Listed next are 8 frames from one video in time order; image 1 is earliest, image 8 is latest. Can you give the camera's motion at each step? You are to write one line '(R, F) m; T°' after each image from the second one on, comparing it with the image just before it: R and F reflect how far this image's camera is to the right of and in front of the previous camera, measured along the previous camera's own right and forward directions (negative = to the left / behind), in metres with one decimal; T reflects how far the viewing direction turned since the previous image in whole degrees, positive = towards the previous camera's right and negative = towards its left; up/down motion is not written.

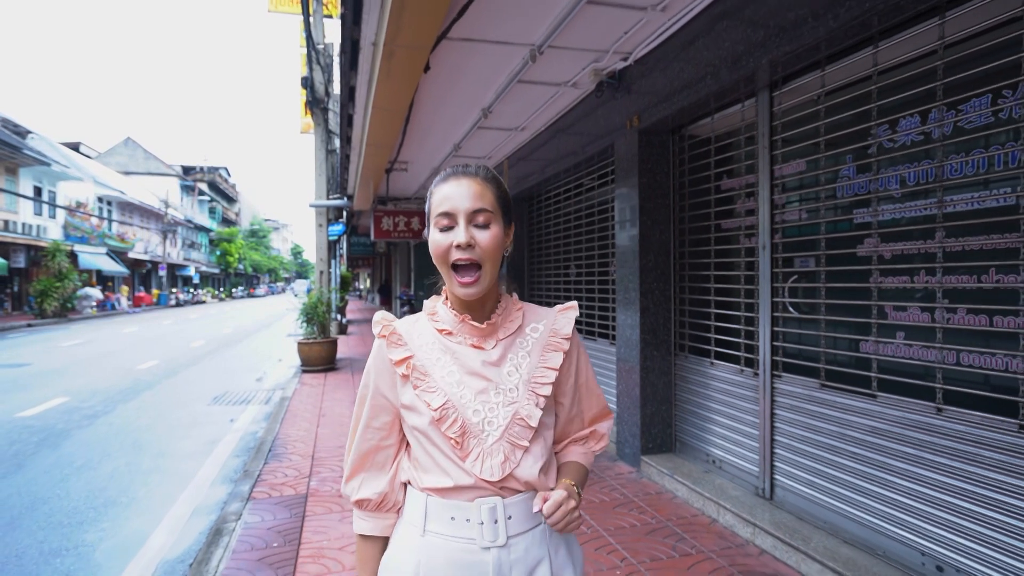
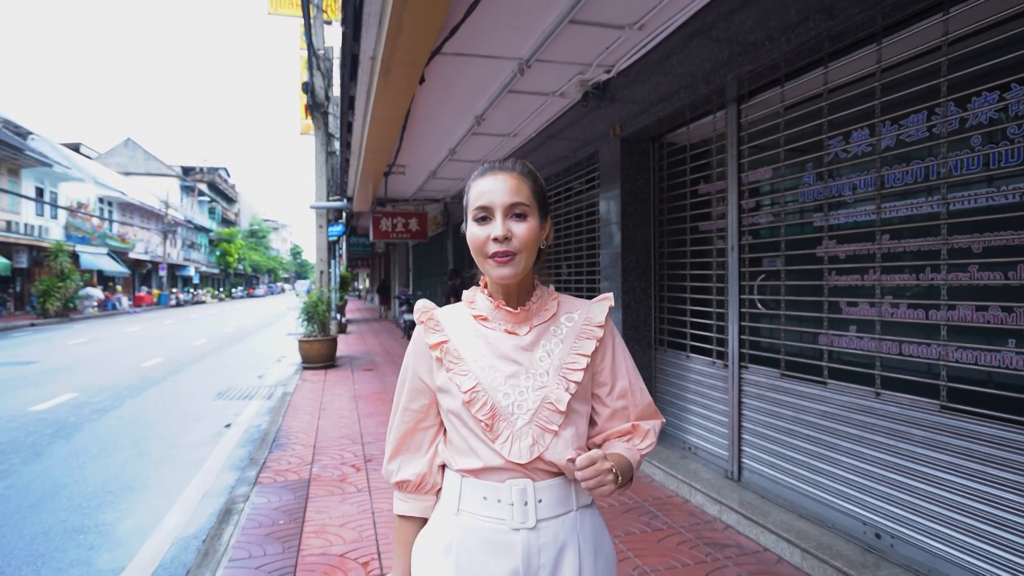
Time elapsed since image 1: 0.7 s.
(+0.1, -0.3) m; 0°
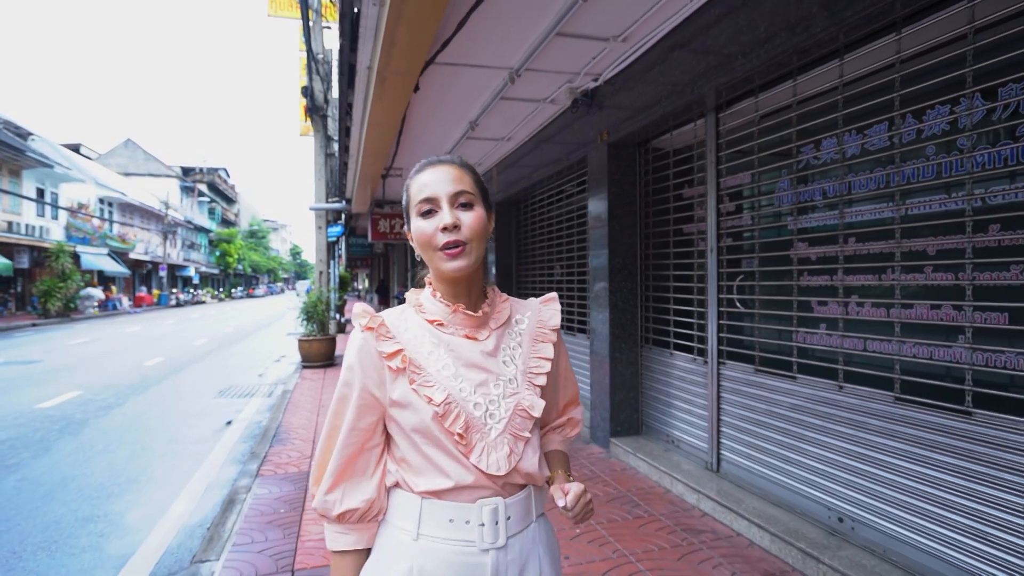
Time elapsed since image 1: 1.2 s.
(+0.1, -0.2) m; 0°
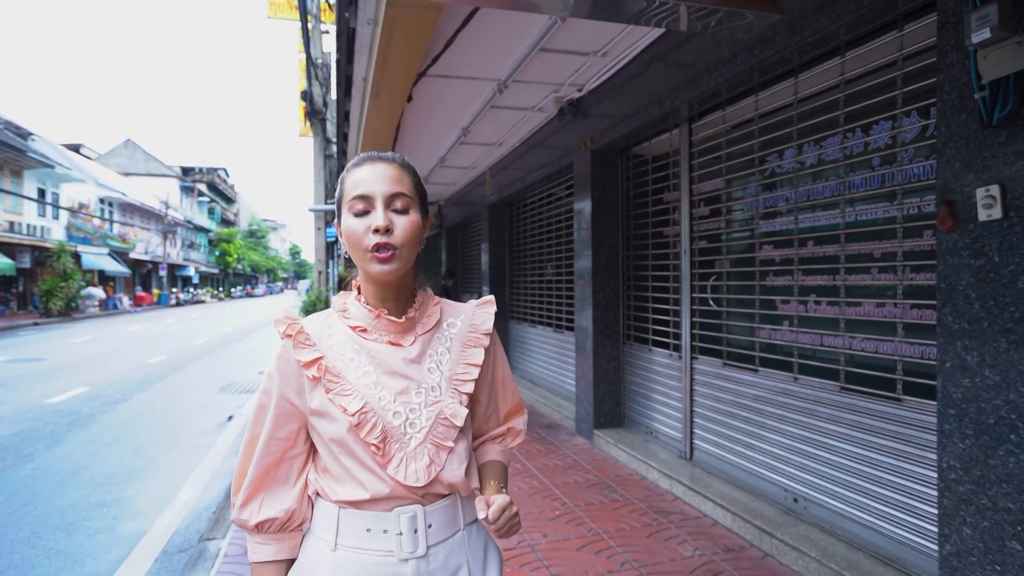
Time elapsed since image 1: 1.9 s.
(+0.1, -0.3) m; 0°
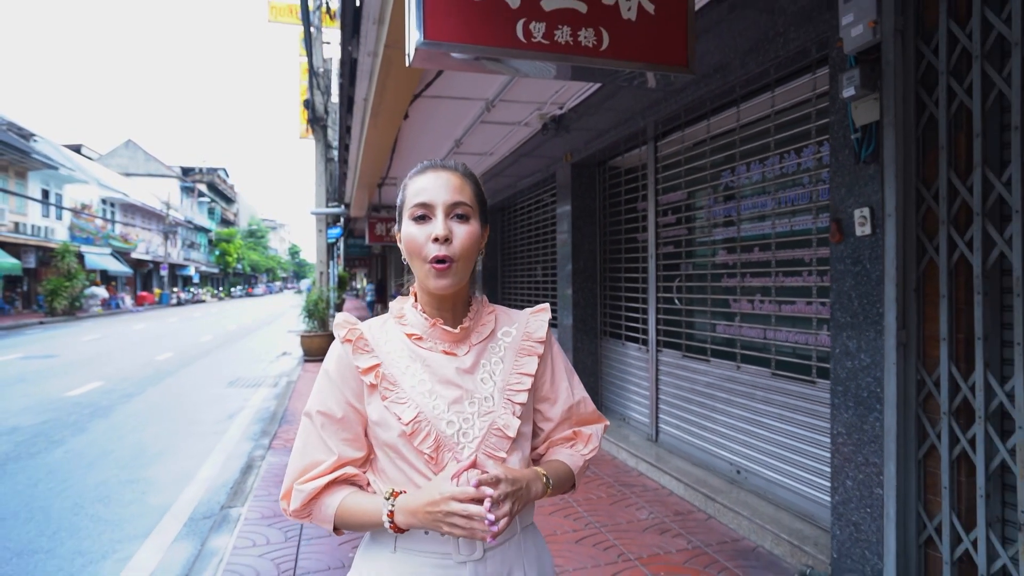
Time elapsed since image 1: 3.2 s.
(+0.1, -0.5) m; 0°
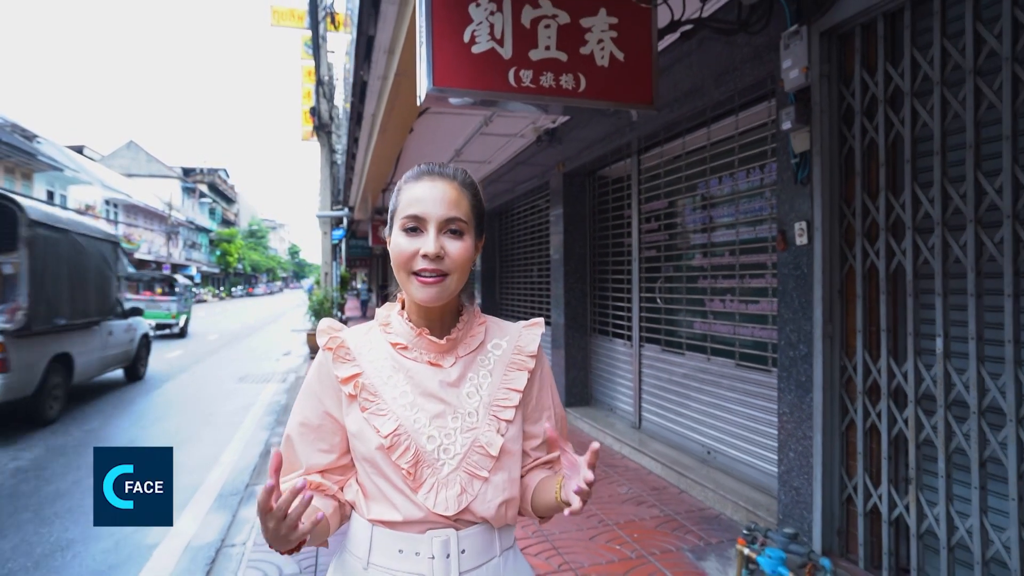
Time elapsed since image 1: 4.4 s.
(0.0, -0.5) m; 0°
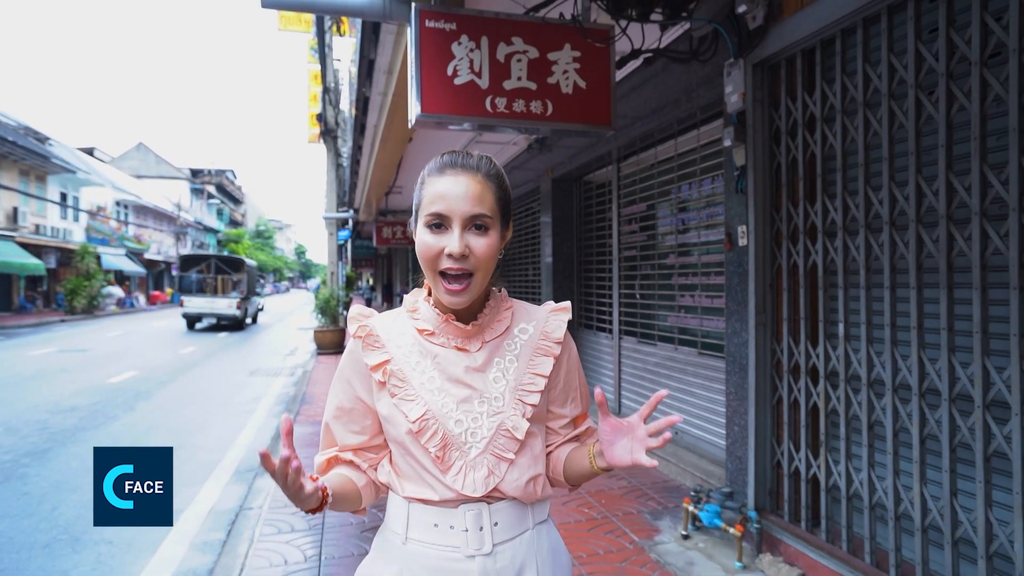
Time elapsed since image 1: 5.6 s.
(+0.2, -0.5) m; -1°
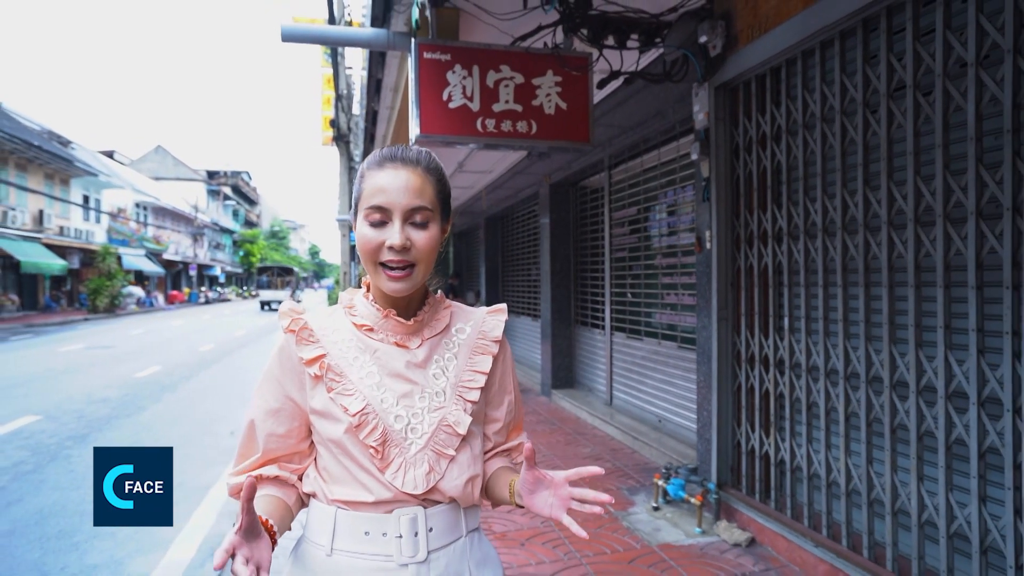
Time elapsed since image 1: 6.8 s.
(+0.2, -0.4) m; -1°
